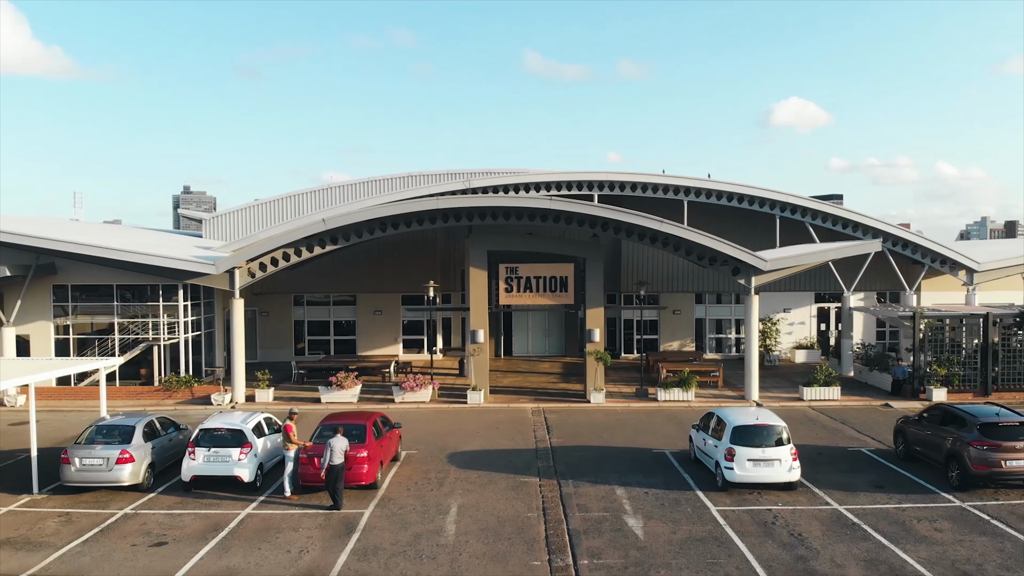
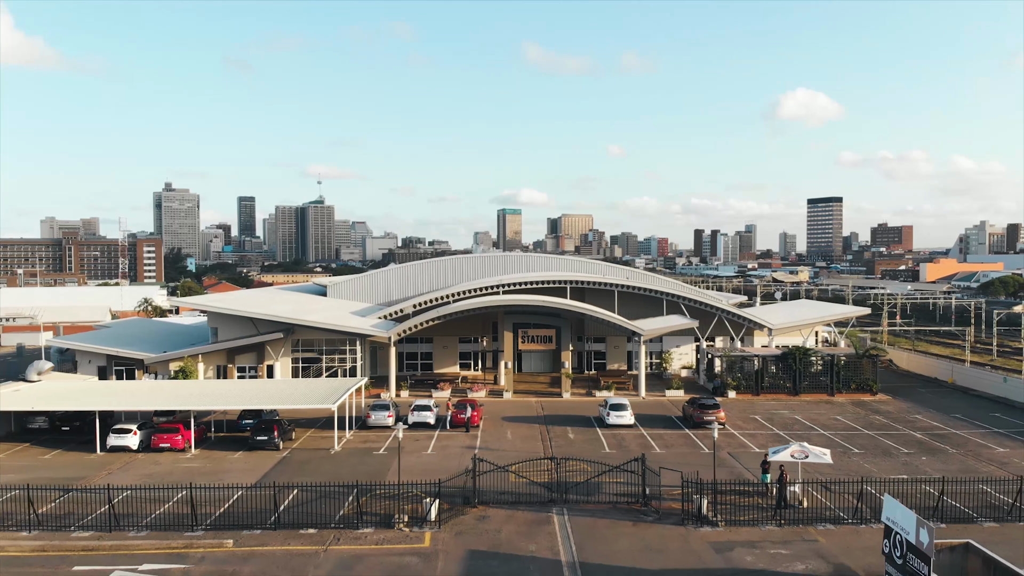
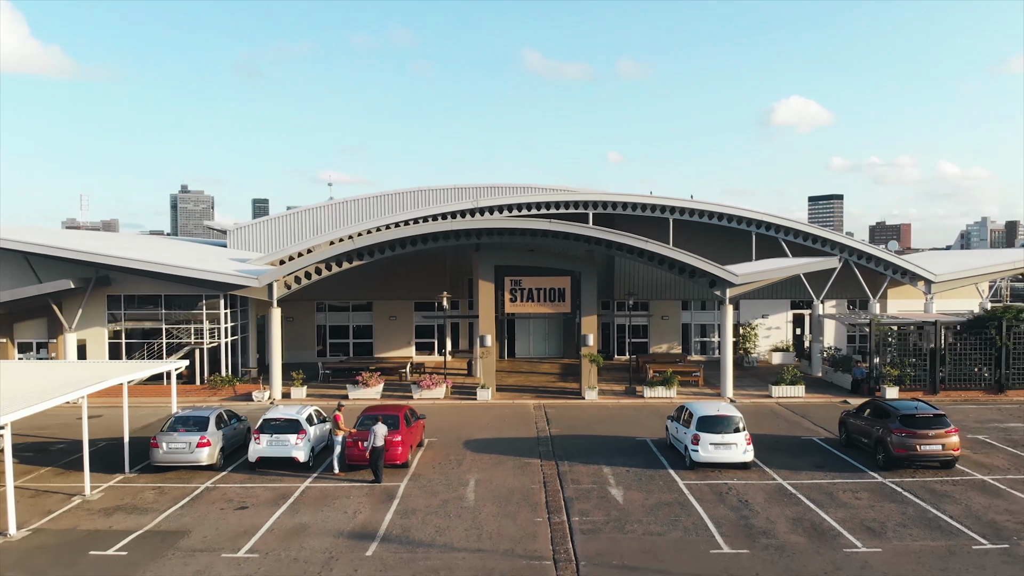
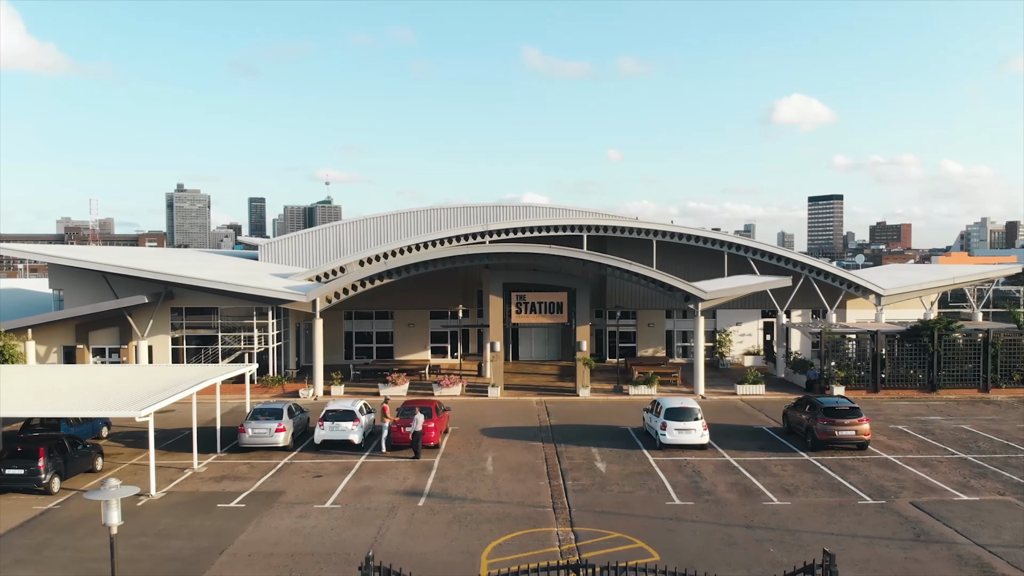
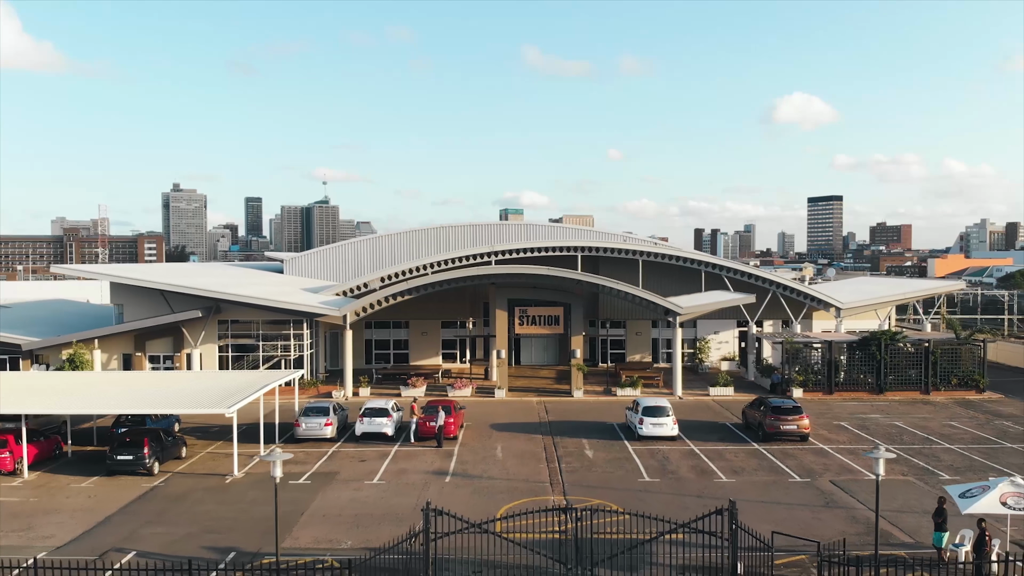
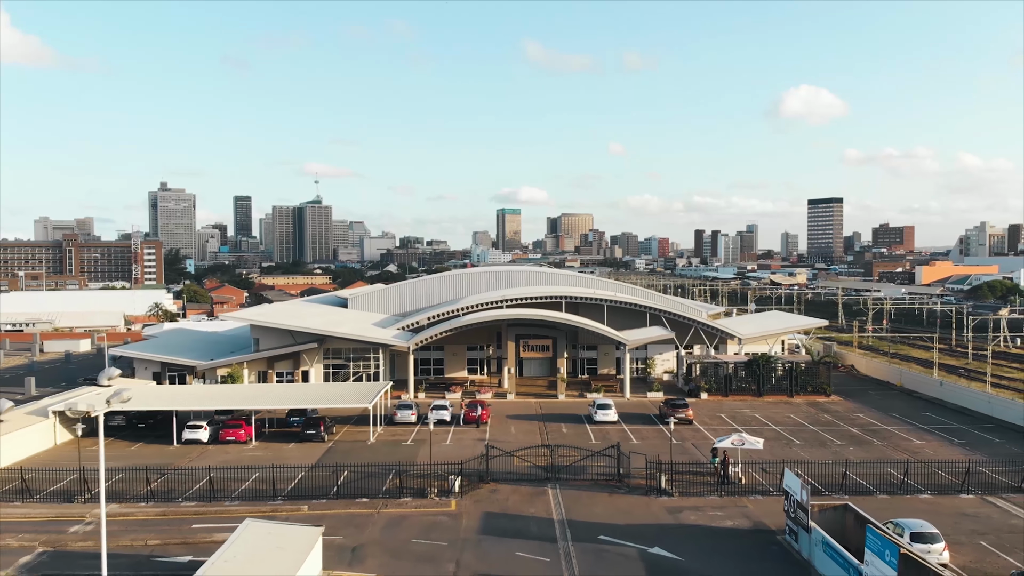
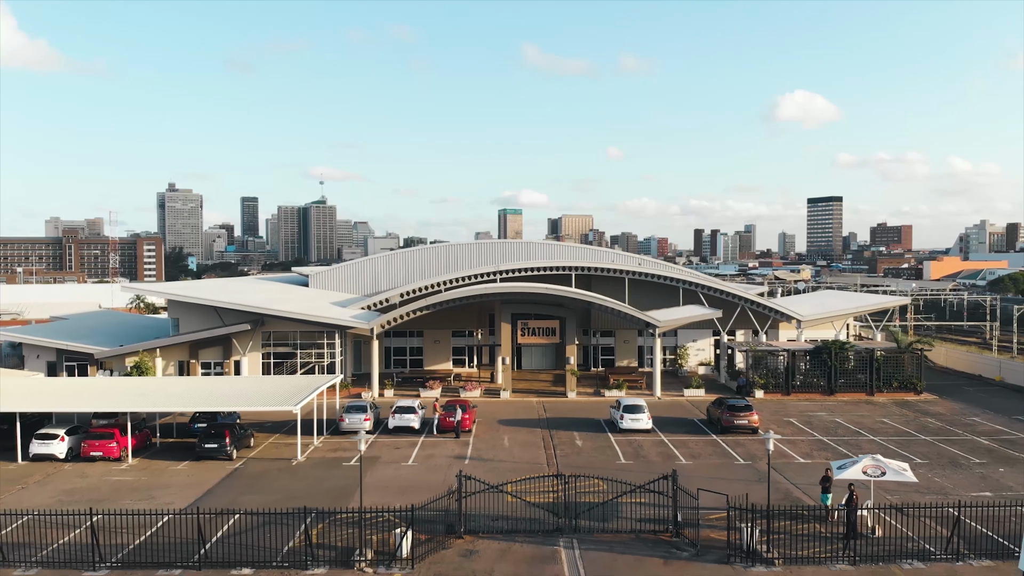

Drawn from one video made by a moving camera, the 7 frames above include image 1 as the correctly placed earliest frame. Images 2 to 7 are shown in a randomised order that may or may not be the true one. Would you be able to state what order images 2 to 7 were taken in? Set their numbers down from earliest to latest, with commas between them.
3, 4, 5, 7, 2, 6
